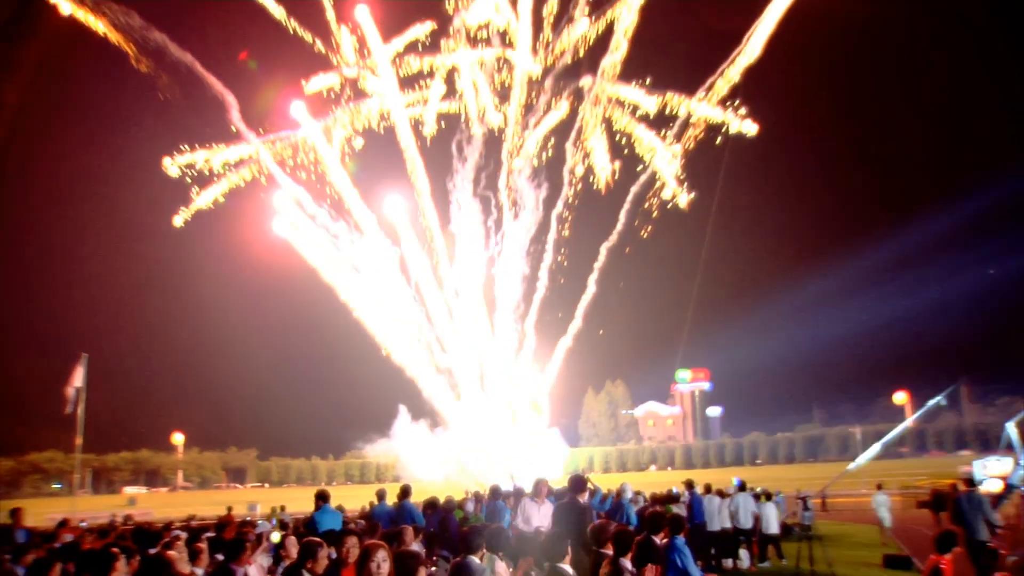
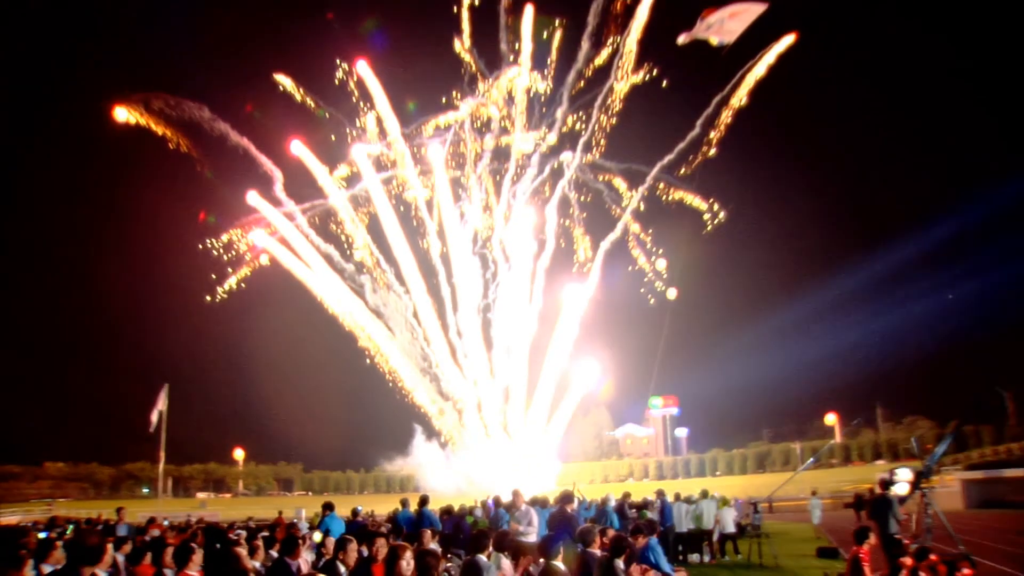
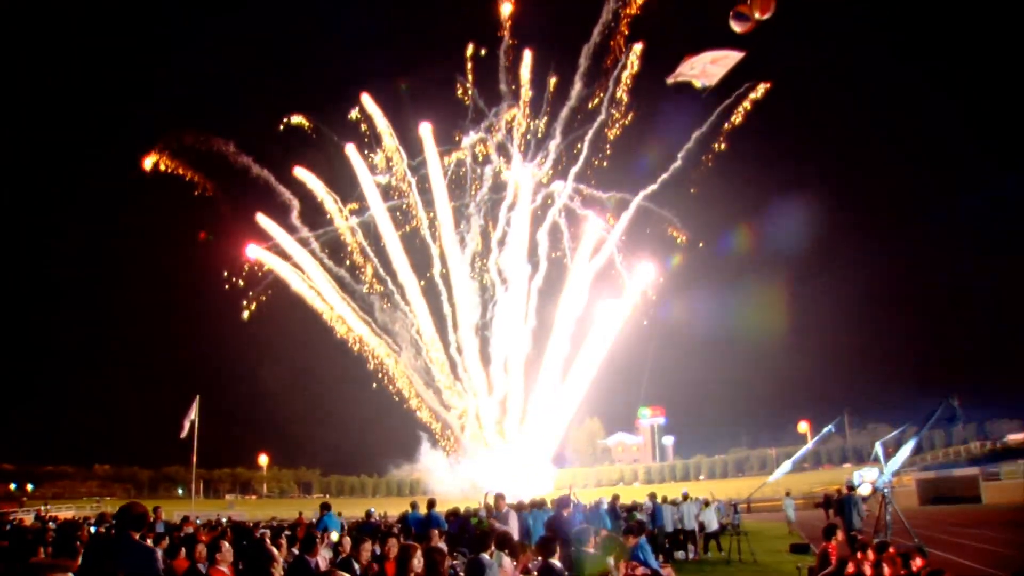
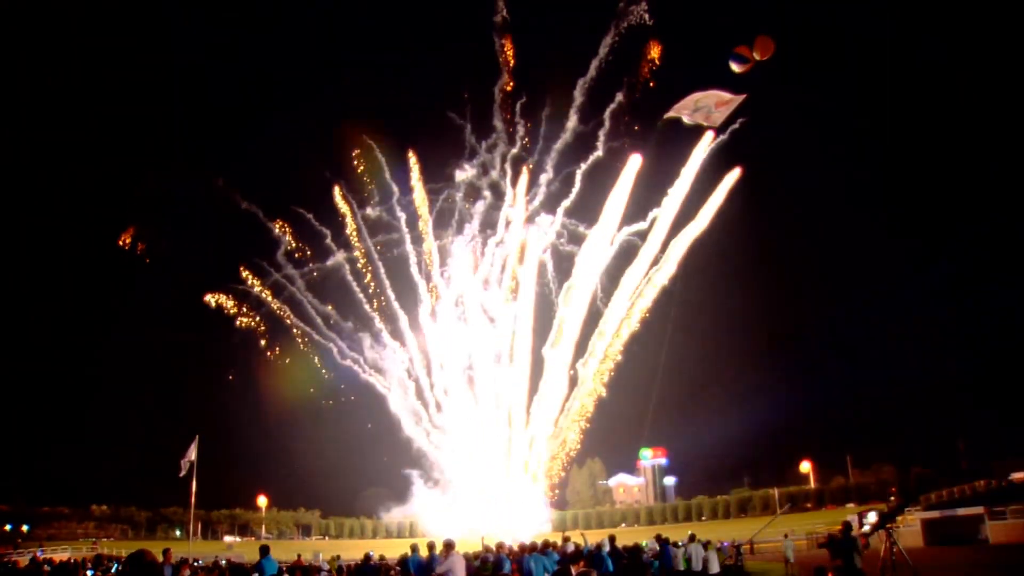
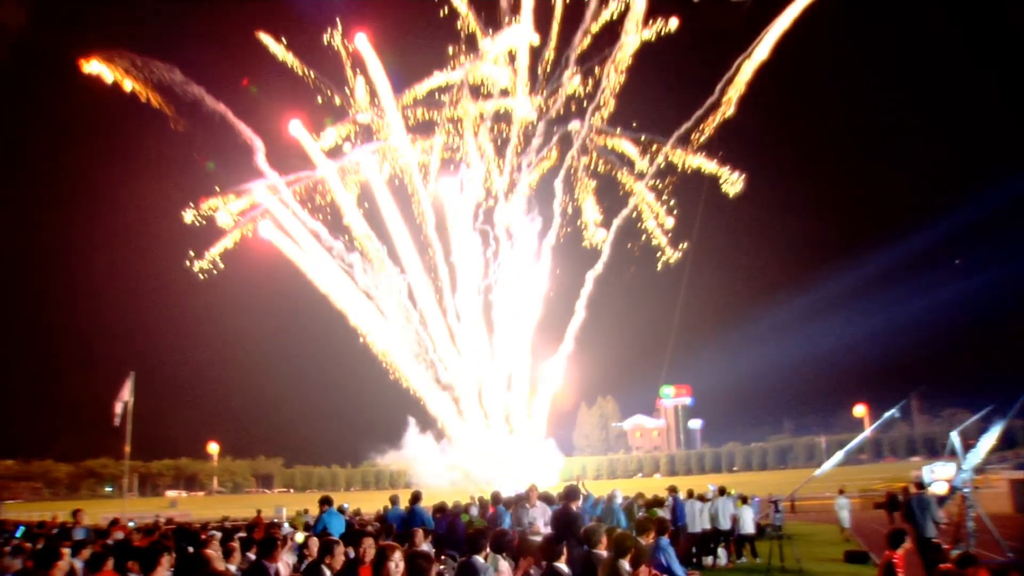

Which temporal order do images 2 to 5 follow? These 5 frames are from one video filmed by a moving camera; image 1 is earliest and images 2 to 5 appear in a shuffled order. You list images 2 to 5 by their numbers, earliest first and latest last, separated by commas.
5, 2, 3, 4
